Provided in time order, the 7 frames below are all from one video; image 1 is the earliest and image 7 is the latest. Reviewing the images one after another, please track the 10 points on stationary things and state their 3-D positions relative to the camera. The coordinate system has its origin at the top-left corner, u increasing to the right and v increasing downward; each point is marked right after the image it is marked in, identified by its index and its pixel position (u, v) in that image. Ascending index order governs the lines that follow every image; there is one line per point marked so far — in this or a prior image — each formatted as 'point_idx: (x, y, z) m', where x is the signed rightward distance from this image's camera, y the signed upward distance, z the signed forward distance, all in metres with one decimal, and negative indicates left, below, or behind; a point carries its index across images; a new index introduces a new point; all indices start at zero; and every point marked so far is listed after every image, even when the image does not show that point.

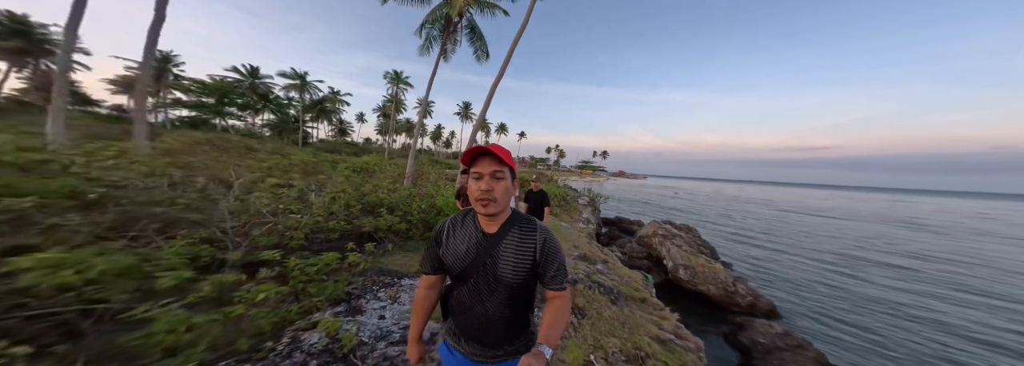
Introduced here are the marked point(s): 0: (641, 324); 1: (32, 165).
0: (+1.8, -1.9, +3.2) m
1: (-4.4, 0.0, +2.3) m
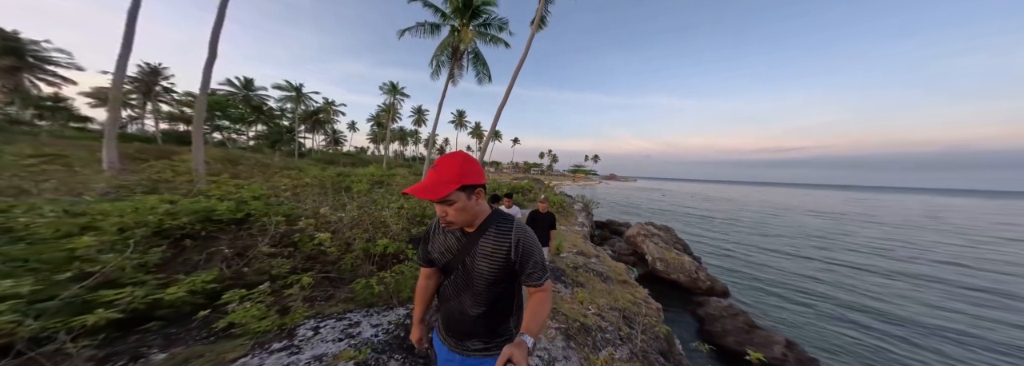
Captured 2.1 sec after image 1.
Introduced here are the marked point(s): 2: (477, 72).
0: (+2.3, -2.3, +4.8) m
1: (-4.0, -0.5, +3.7) m
2: (-2.4, +7.6, +15.6) m
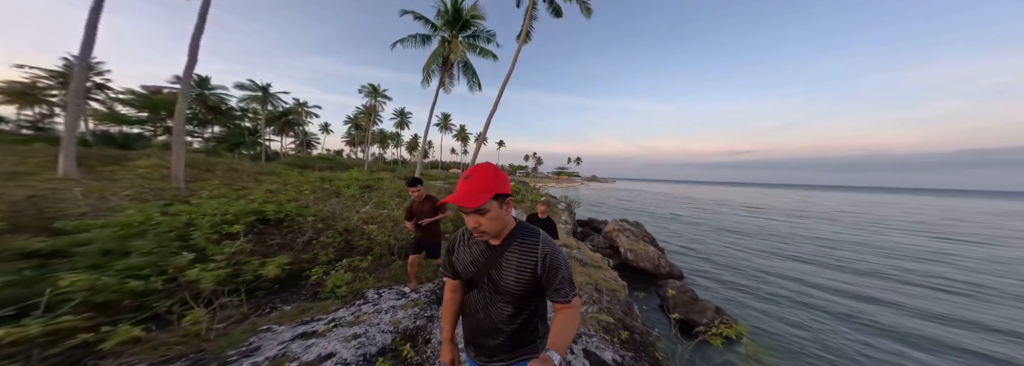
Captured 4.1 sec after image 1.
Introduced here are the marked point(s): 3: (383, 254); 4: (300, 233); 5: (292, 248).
0: (+2.1, -2.3, +5.8) m
1: (-4.0, -0.6, +4.3) m
2: (-3.6, +7.4, +16.3) m
3: (-2.2, -1.2, +3.9) m
4: (-3.6, -0.9, +3.9) m
5: (-3.5, -1.0, +3.6) m
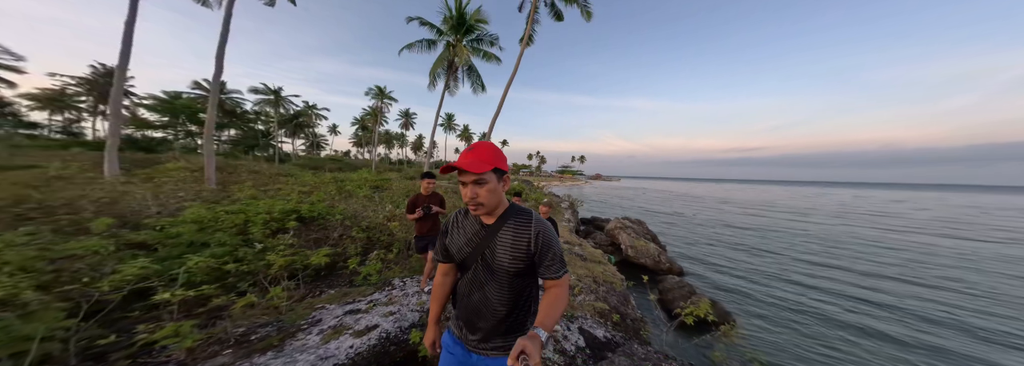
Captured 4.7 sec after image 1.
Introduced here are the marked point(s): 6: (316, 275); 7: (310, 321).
0: (+2.3, -2.3, +6.3) m
1: (-3.9, -0.6, +4.8) m
2: (-3.3, +7.4, +16.8) m
3: (-2.1, -1.3, +4.4) m
4: (-3.5, -0.9, +4.4) m
5: (-3.4, -1.1, +4.1) m
6: (-3.0, -1.4, +3.4) m
7: (-2.2, -1.5, +2.5) m
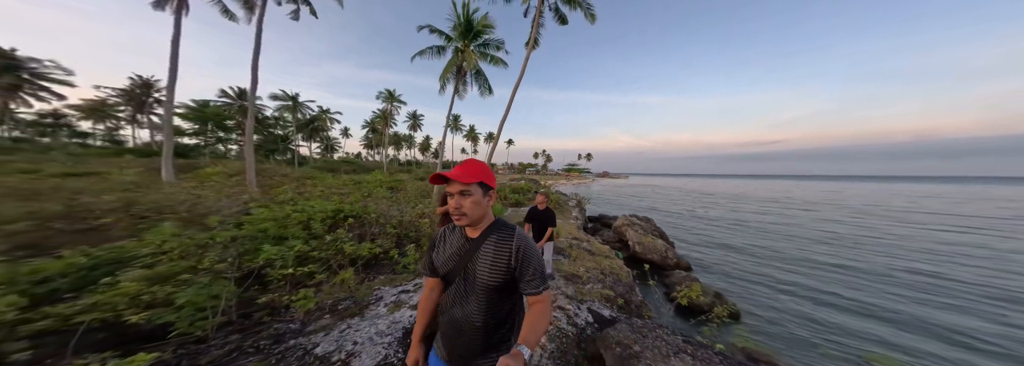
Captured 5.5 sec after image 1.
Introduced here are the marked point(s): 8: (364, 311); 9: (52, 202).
0: (+2.7, -2.4, +6.8) m
1: (-3.5, -0.7, +5.6) m
2: (-2.6, +7.4, +17.4) m
3: (-1.8, -1.4, +5.1) m
4: (-3.1, -1.0, +5.2) m
5: (-3.0, -1.2, +4.9) m
6: (-2.6, -1.5, +4.1) m
7: (-1.9, -1.6, +3.2) m
8: (-1.9, -1.6, +2.9) m
9: (-9.4, -0.4, +4.6) m
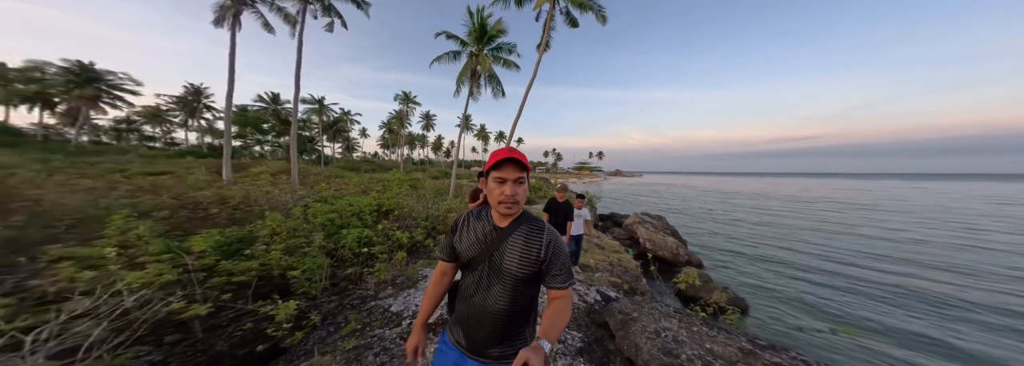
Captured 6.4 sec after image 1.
0: (+3.3, -2.3, +7.4) m
1: (-3.0, -0.7, +6.5) m
2: (-1.4, +7.5, +18.2) m
3: (-1.3, -1.3, +5.9) m
4: (-2.7, -1.0, +6.0) m
5: (-2.6, -1.2, +5.7) m
6: (-2.2, -1.5, +5.0) m
7: (-1.6, -1.6, +4.0) m
8: (-1.5, -1.7, +3.7) m
9: (-8.9, -0.3, +5.9) m
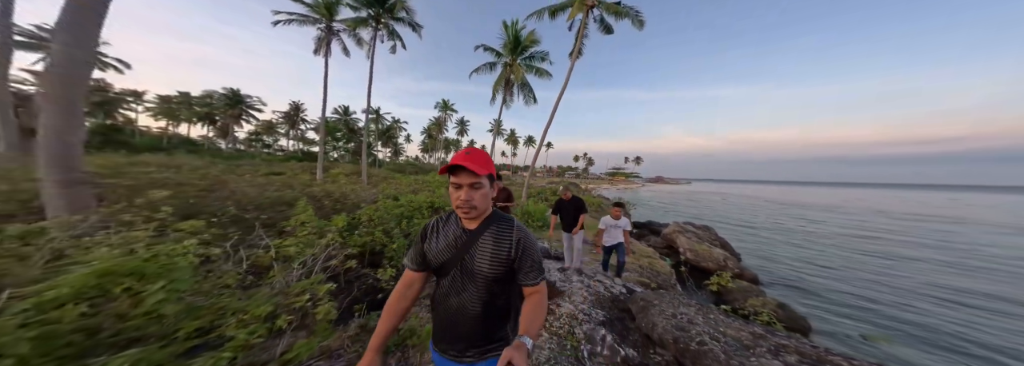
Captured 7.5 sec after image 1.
0: (+4.5, -2.6, +7.6) m
1: (-1.8, -0.8, +7.8) m
2: (+1.9, +7.2, +19.2) m
3: (-0.2, -1.5, +6.9) m
4: (-1.5, -1.1, +7.3) m
5: (-1.5, -1.2, +7.0) m
6: (-1.3, -1.5, +6.1) m
7: (-0.8, -1.7, +5.1) m
8: (-0.8, -1.7, +4.8) m
9: (-7.7, -0.3, +8.1) m
